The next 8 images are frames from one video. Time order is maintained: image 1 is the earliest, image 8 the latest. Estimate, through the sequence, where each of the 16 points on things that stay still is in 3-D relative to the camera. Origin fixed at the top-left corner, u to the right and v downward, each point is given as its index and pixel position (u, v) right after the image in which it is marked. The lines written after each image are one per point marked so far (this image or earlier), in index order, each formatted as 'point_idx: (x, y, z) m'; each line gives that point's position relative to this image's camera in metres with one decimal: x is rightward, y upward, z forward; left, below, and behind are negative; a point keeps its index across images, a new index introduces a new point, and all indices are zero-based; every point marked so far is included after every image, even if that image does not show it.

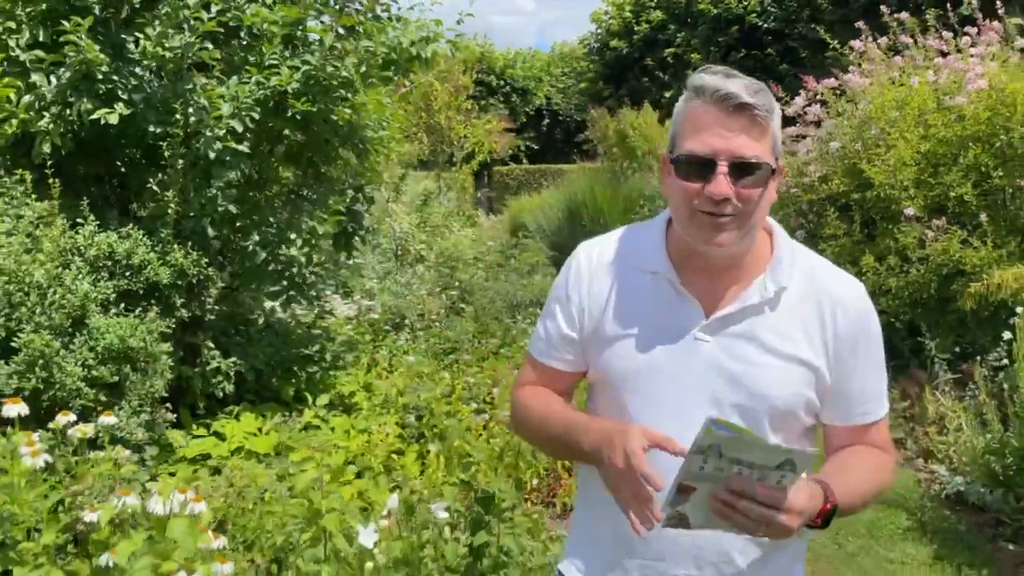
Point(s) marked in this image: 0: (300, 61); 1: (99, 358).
0: (-1.1, +1.3, +4.6) m
1: (-1.8, -0.3, +3.7) m
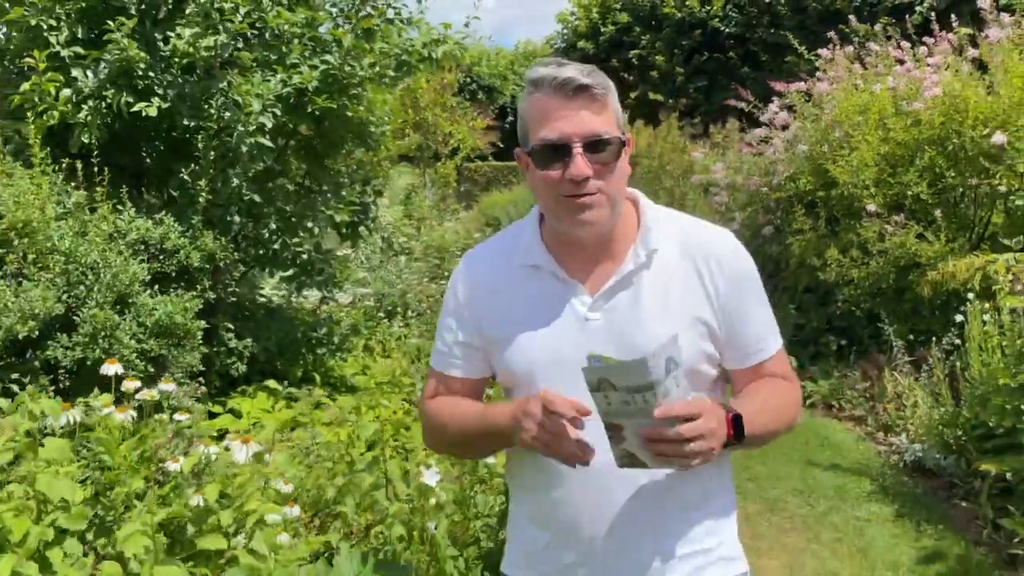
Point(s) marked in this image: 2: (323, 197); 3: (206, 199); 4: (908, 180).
0: (-1.1, +1.3, +4.9) m
1: (-1.7, -0.2, +4.0) m
2: (-1.2, +0.6, +5.6) m
3: (-1.7, +0.5, +4.7) m
4: (+3.1, +0.9, +6.6) m
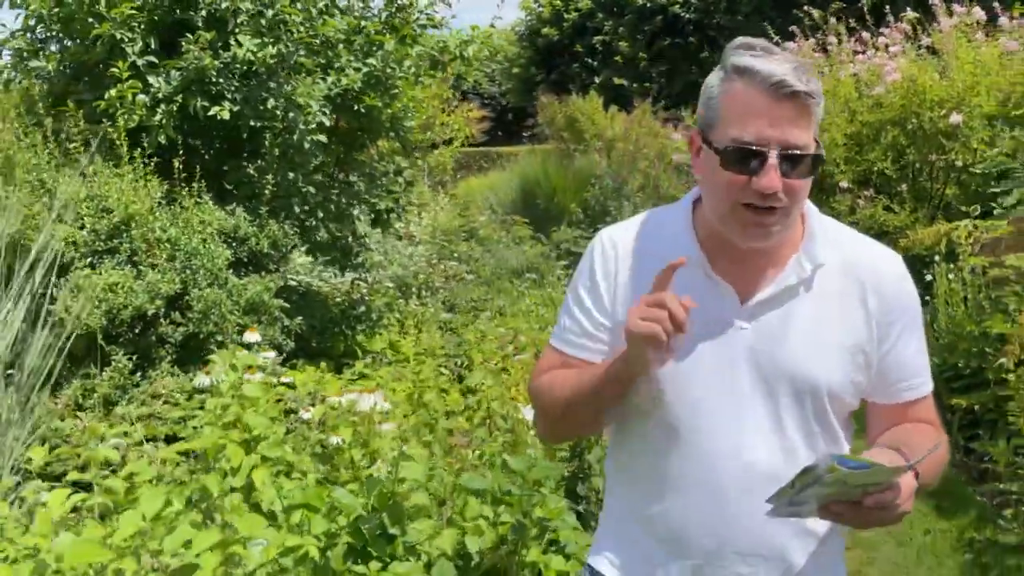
0: (-0.9, +1.5, +5.5) m
1: (-1.4, -0.1, +4.5) m
2: (-1.0, +0.7, +6.2) m
3: (-1.5, +0.6, +5.2) m
4: (+3.2, +1.2, +7.4) m
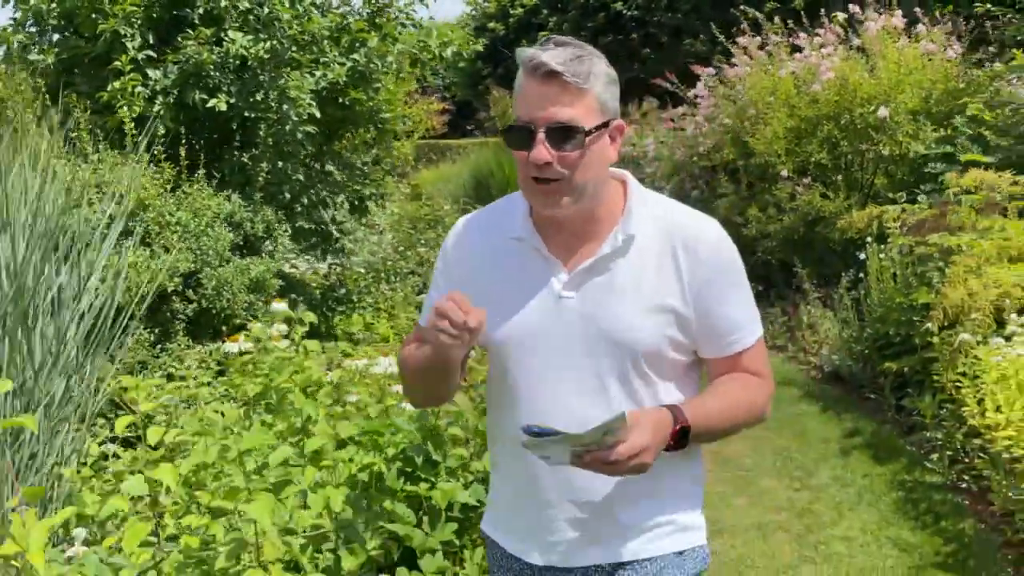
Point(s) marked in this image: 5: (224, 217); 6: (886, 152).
0: (-1.1, +1.6, +5.8) m
1: (-1.5, 0.0, +4.8) m
2: (-1.3, +0.9, +6.5) m
3: (-1.6, +0.7, +5.5) m
4: (+2.9, +1.3, +8.1) m
5: (-1.7, +0.4, +5.0) m
6: (+3.4, +1.2, +7.7) m
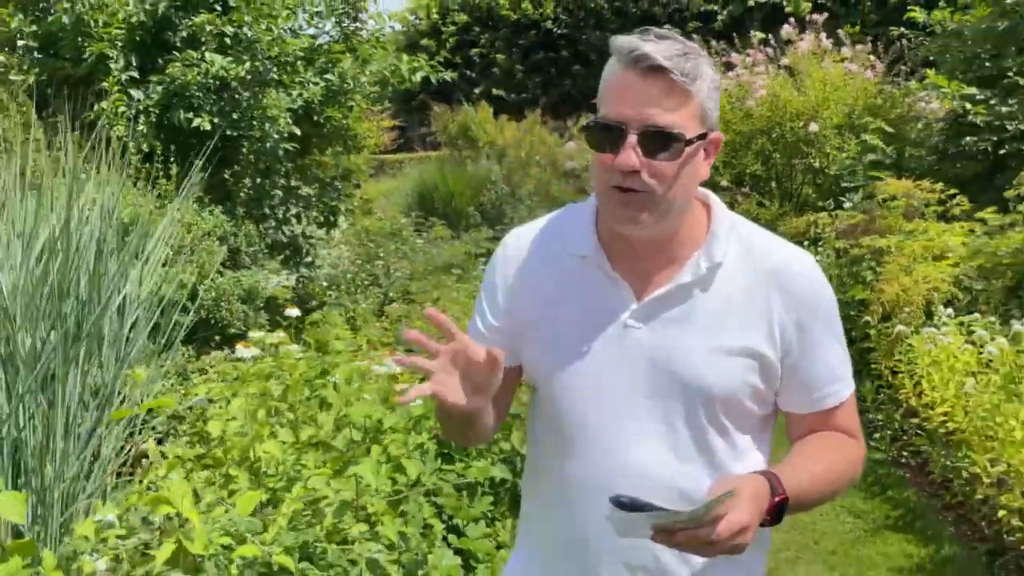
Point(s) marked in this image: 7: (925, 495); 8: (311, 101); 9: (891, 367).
0: (-1.3, +1.5, +6.1) m
1: (-1.6, -0.1, +5.0) m
2: (-1.5, +0.8, +6.7) m
3: (-1.8, +0.7, +5.7) m
4: (+2.4, +1.3, +8.6) m
5: (-1.9, +0.3, +5.2) m
6: (+3.0, +1.2, +8.3) m
7: (+2.2, -1.1, +4.6) m
8: (-1.4, +1.3, +6.0) m
9: (+2.4, -0.5, +5.3) m
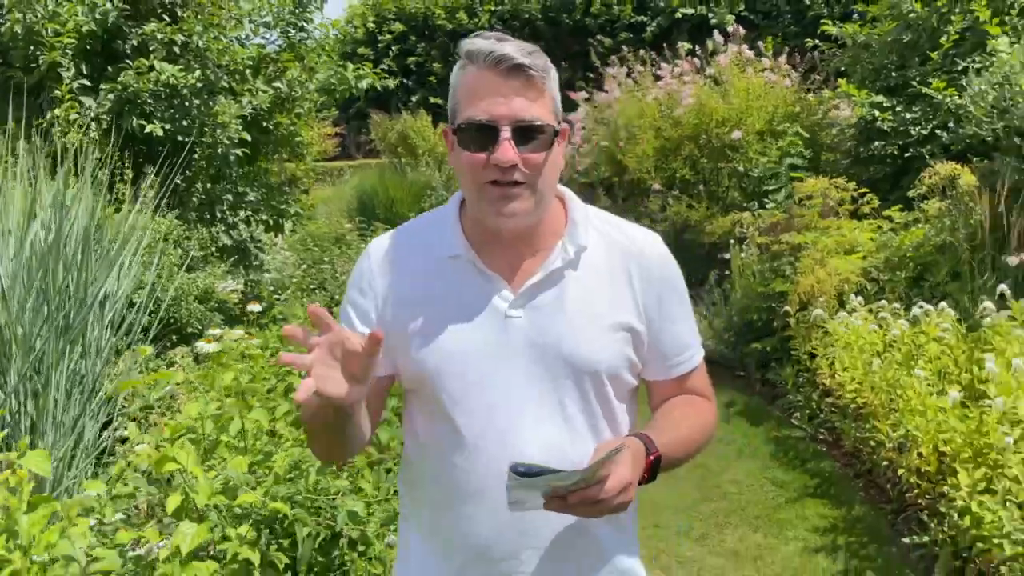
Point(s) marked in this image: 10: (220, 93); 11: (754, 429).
0: (-1.8, +1.5, +6.3) m
1: (-1.9, -0.1, +5.2) m
2: (-2.0, +0.8, +6.9) m
3: (-2.2, +0.6, +5.9) m
4: (+1.8, +1.3, +9.1) m
5: (-2.2, +0.3, +5.4) m
6: (+2.4, +1.3, +8.9) m
7: (+2.0, -1.1, +5.0) m
8: (-1.9, +1.3, +6.2) m
9: (+2.0, -0.4, +5.7) m
10: (-2.1, +1.4, +6.0) m
11: (+1.7, -1.0, +5.7) m
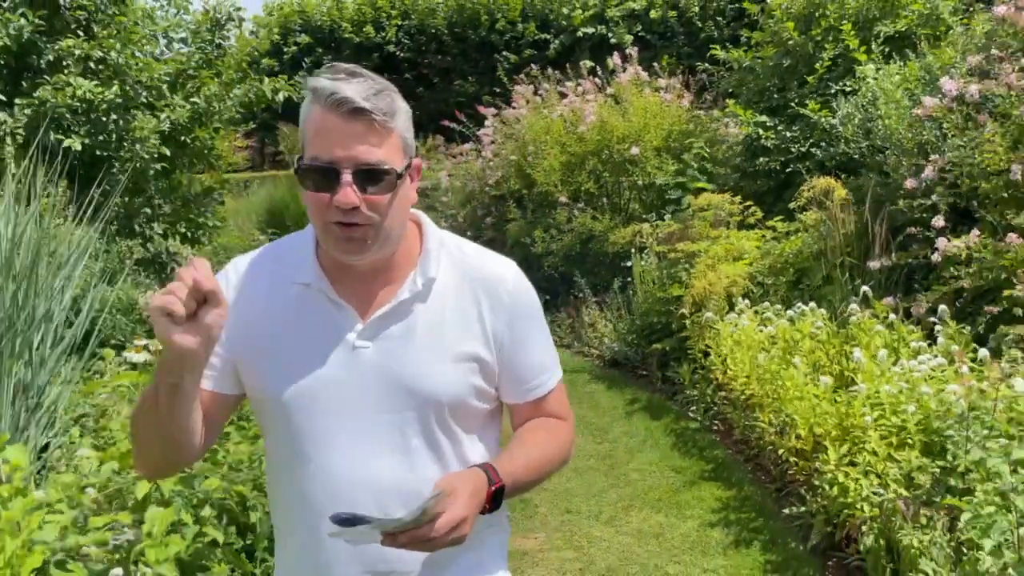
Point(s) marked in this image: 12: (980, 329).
0: (-2.4, +1.4, +6.4) m
1: (-2.5, -0.1, +5.3) m
2: (-2.7, +0.7, +7.0) m
3: (-2.8, +0.5, +6.0) m
4: (+0.8, +1.3, +9.6) m
5: (-2.8, +0.3, +5.5) m
6: (+1.4, +1.2, +9.4) m
7: (+1.4, -1.1, +5.5) m
8: (-2.5, +1.2, +6.4) m
9: (+1.4, -0.5, +6.3) m
10: (-2.7, +1.3, +6.1) m
11: (+1.1, -1.0, +6.2) m
12: (+2.8, -0.2, +5.1) m
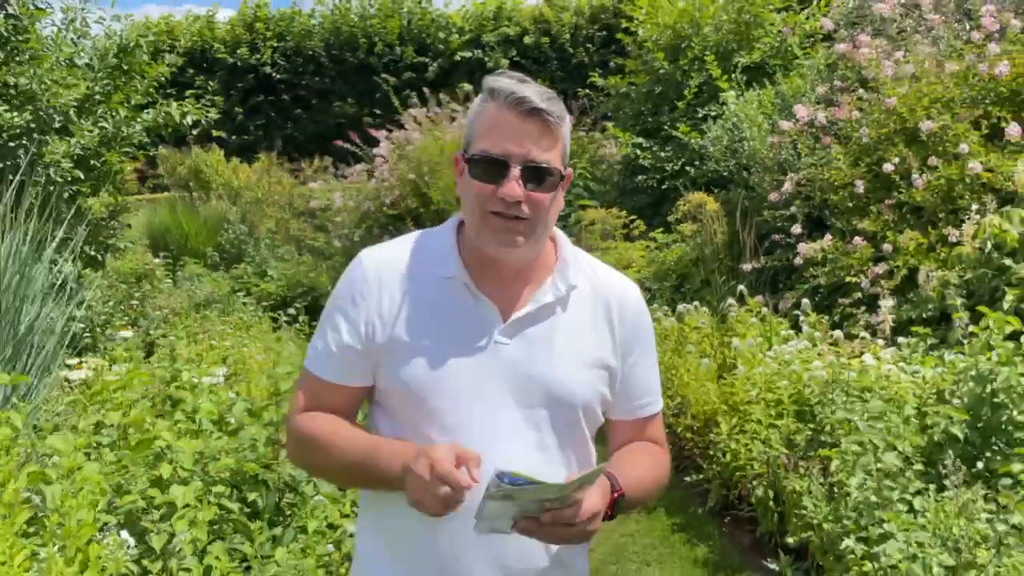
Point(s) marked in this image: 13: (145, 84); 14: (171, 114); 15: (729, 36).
0: (-3.2, +1.3, +6.5) m
1: (-3.0, -0.3, +5.4) m
2: (-3.5, +0.5, +7.0) m
3: (-3.4, +0.4, +6.0) m
4: (-0.4, +1.1, +10.2) m
5: (-3.3, +0.1, +5.5) m
6: (+0.2, +1.1, +10.1) m
7: (+0.9, -1.1, +6.2) m
8: (-3.2, +1.1, +6.4) m
9: (+0.7, -0.5, +6.9) m
10: (-3.4, +1.1, +6.2) m
11: (+0.4, -1.1, +6.8) m
12: (+2.3, -0.2, +6.0) m
13: (-3.0, +1.7, +6.9) m
14: (-2.9, +1.5, +7.0) m
15: (+2.5, +2.9, +9.7) m
